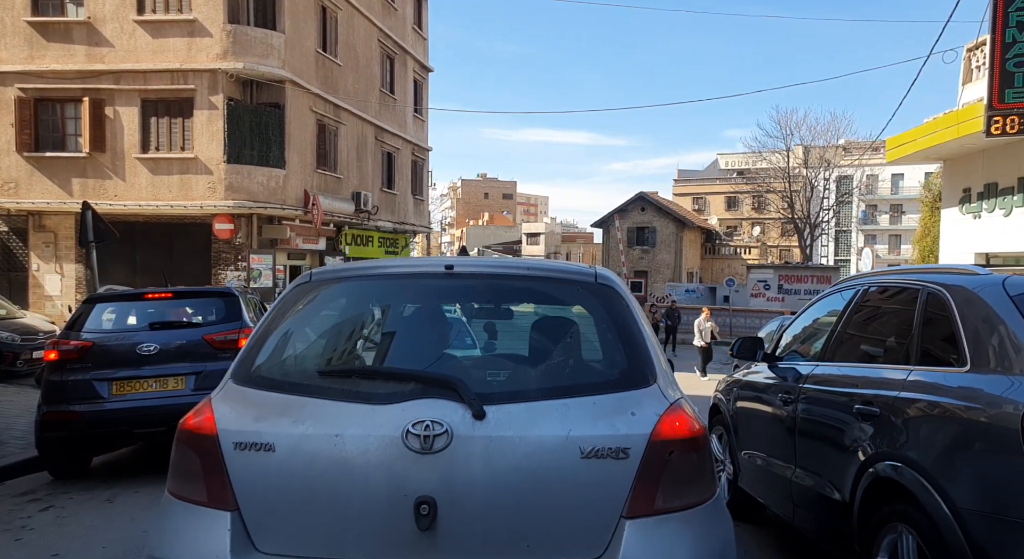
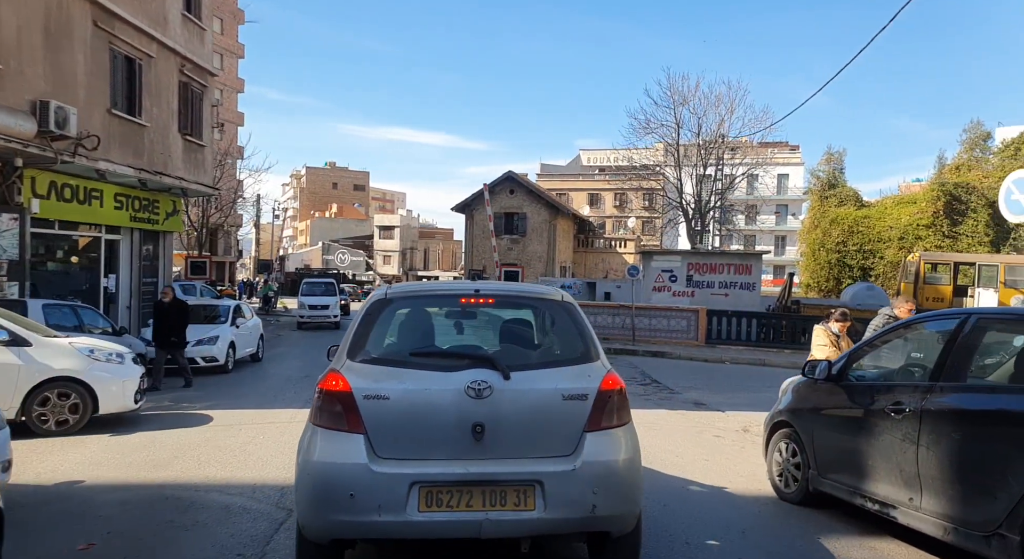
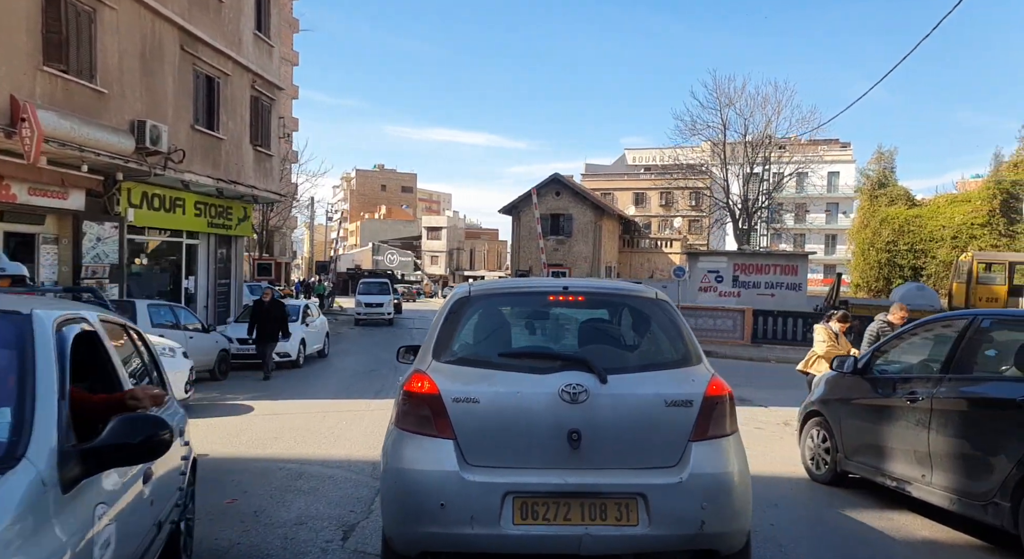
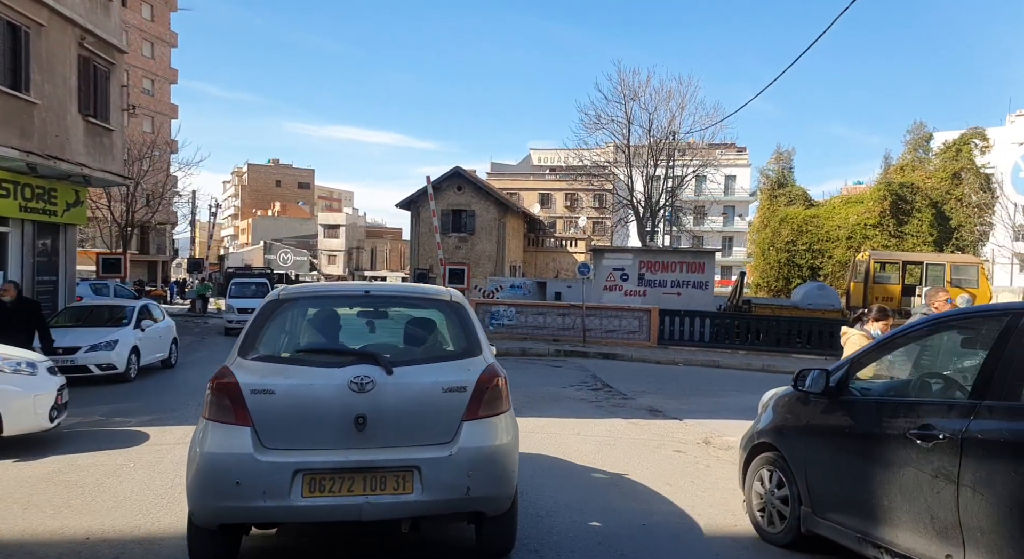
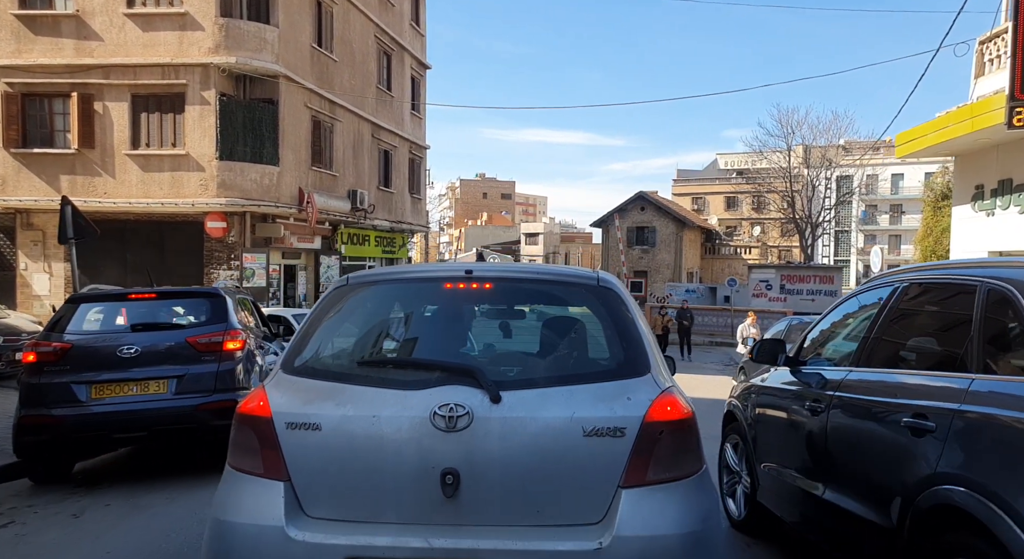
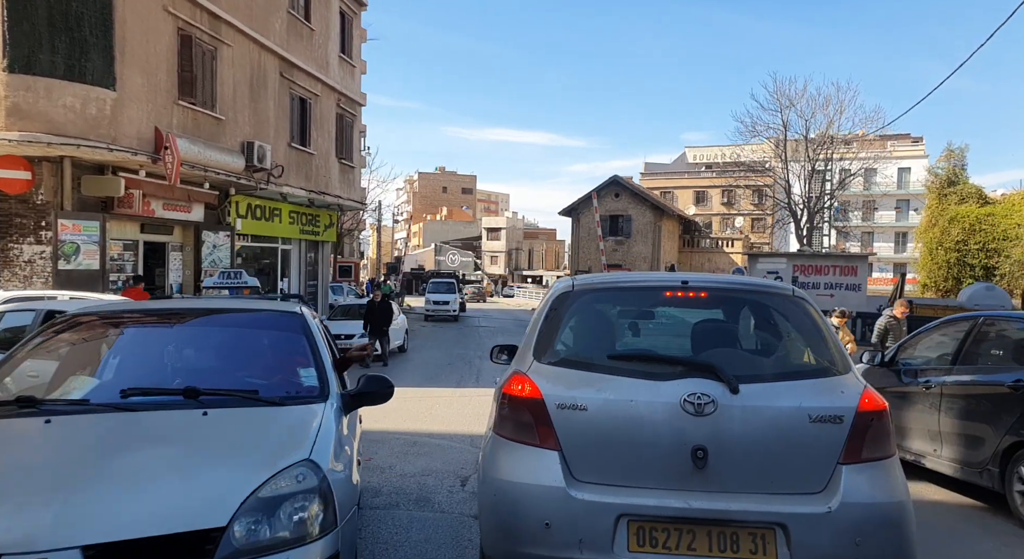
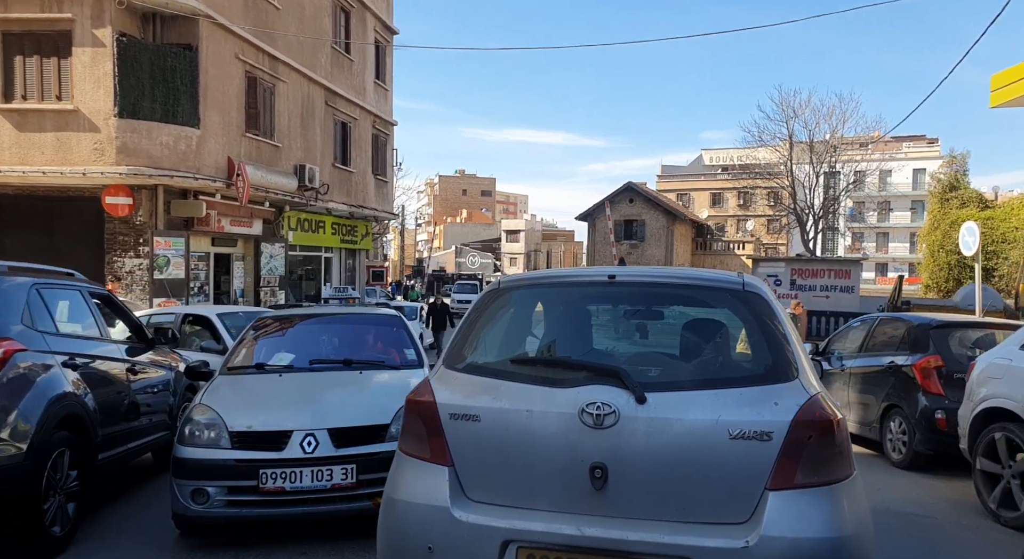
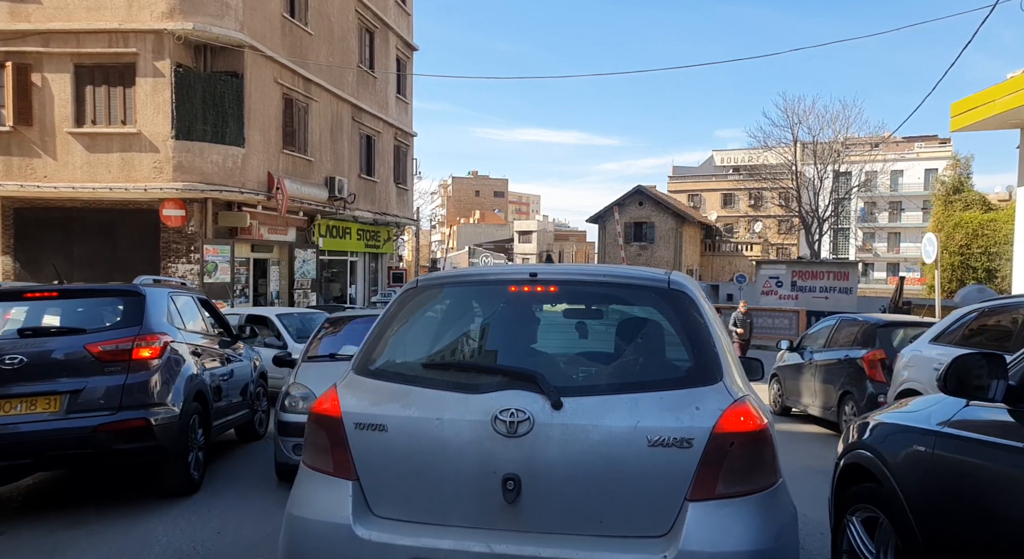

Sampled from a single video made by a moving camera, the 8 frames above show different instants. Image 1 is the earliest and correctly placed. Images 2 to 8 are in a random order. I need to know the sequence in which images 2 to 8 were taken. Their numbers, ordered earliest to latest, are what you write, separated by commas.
5, 8, 7, 6, 3, 2, 4
